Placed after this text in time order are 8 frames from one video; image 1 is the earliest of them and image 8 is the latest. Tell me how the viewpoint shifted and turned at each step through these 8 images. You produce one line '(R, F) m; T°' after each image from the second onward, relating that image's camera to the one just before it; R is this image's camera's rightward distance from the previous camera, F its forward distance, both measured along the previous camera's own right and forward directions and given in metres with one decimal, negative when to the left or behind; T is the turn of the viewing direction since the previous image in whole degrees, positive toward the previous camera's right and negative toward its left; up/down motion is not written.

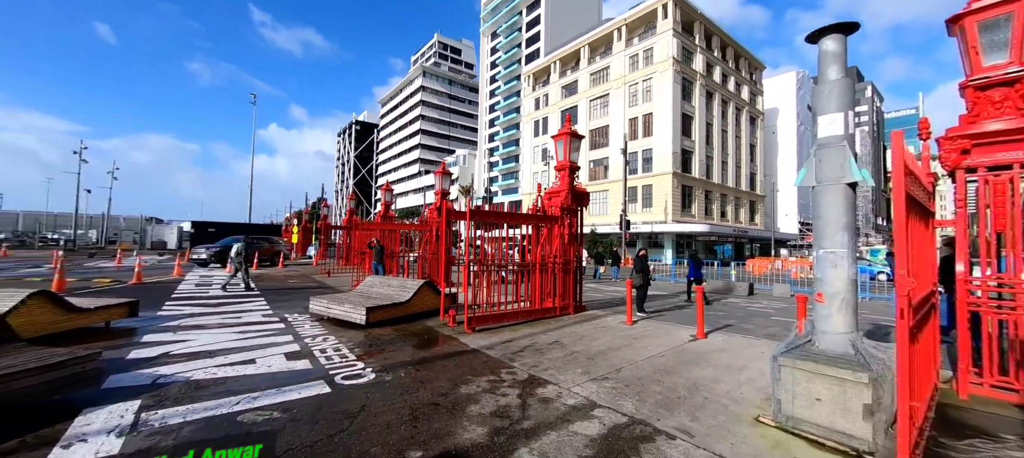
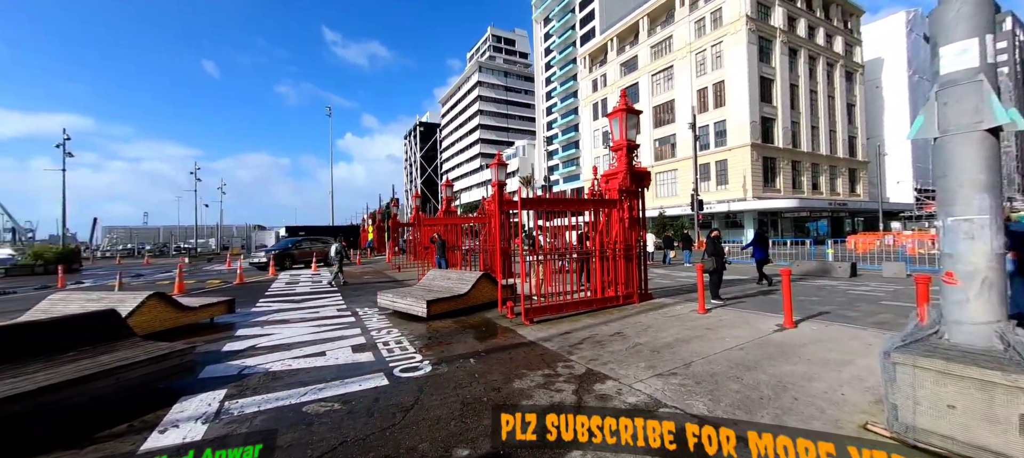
(+0.2, +0.3) m; -10°
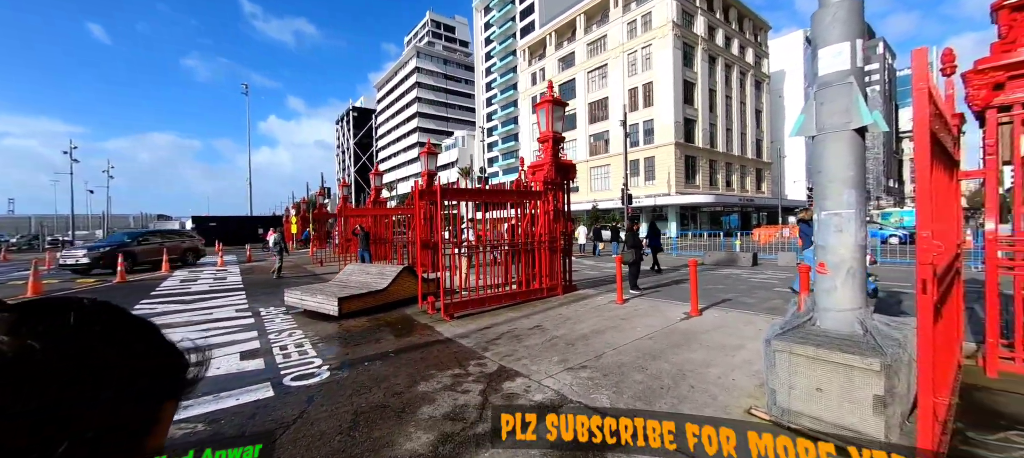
(+0.4, +0.3) m; +9°
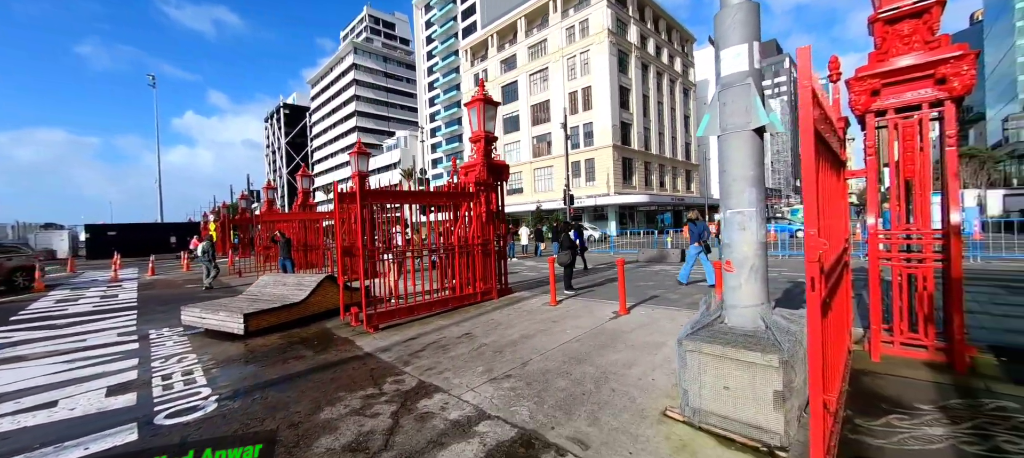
(+0.4, +0.2) m; +8°
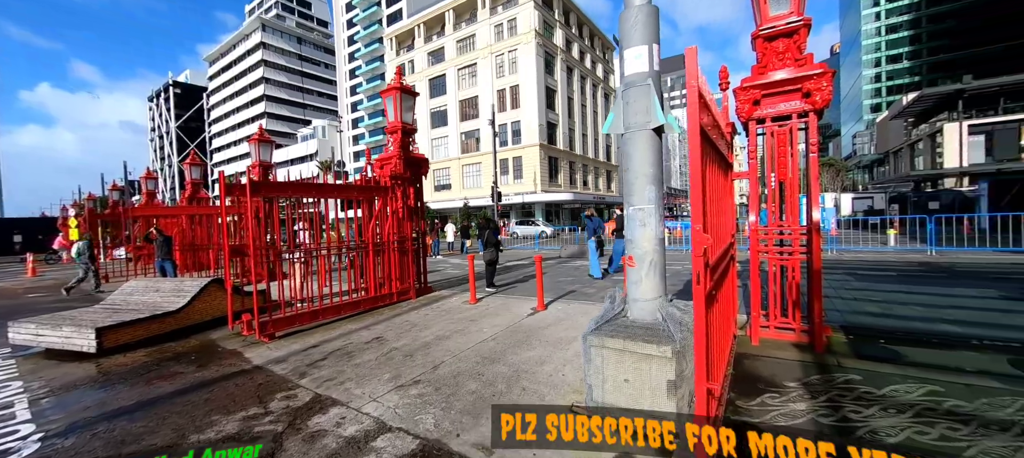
(+0.2, +0.2) m; +10°
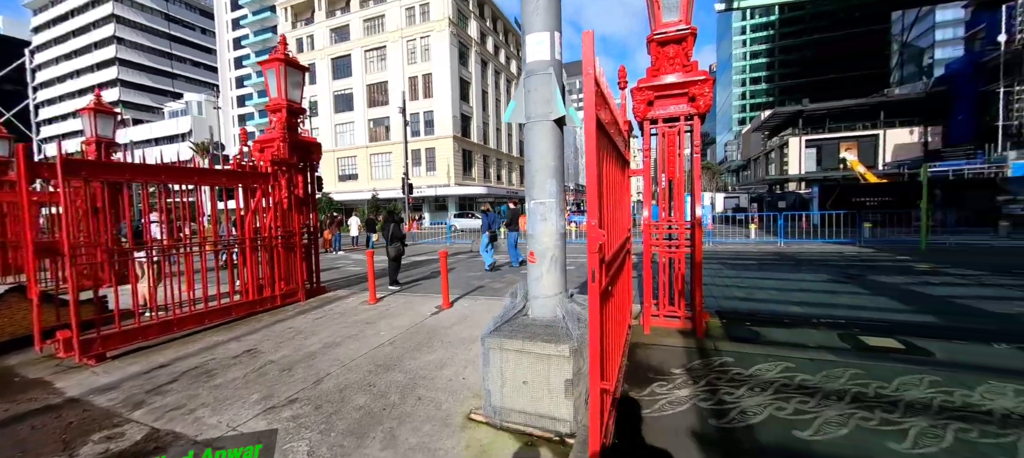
(+0.2, +0.3) m; +13°
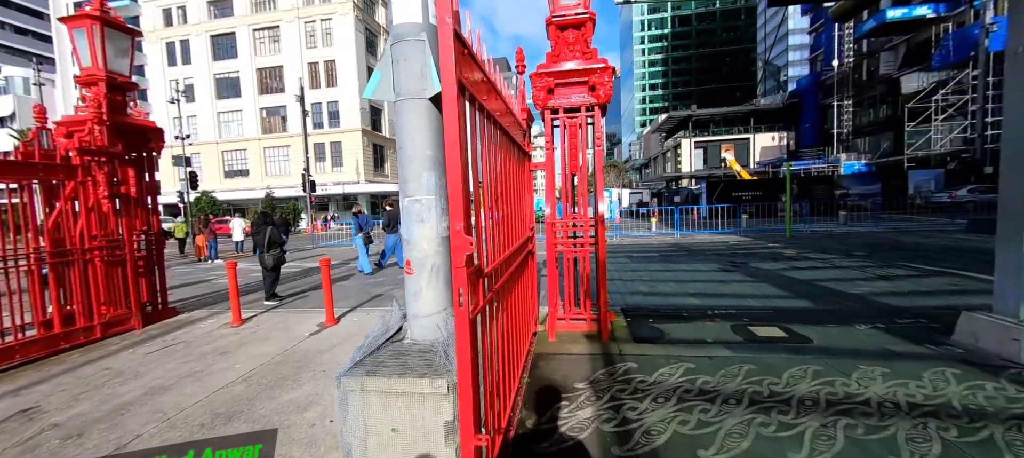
(+0.4, +0.6) m; +12°
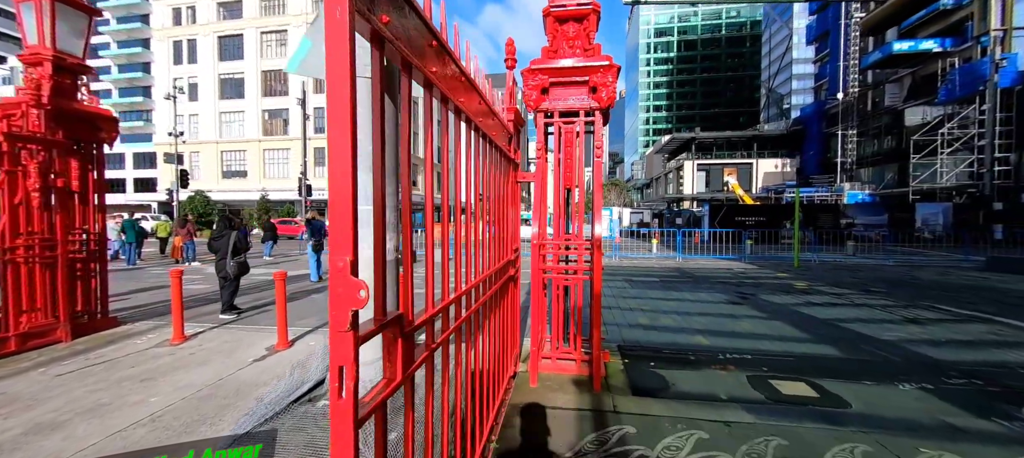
(+0.2, +0.7) m; 0°
